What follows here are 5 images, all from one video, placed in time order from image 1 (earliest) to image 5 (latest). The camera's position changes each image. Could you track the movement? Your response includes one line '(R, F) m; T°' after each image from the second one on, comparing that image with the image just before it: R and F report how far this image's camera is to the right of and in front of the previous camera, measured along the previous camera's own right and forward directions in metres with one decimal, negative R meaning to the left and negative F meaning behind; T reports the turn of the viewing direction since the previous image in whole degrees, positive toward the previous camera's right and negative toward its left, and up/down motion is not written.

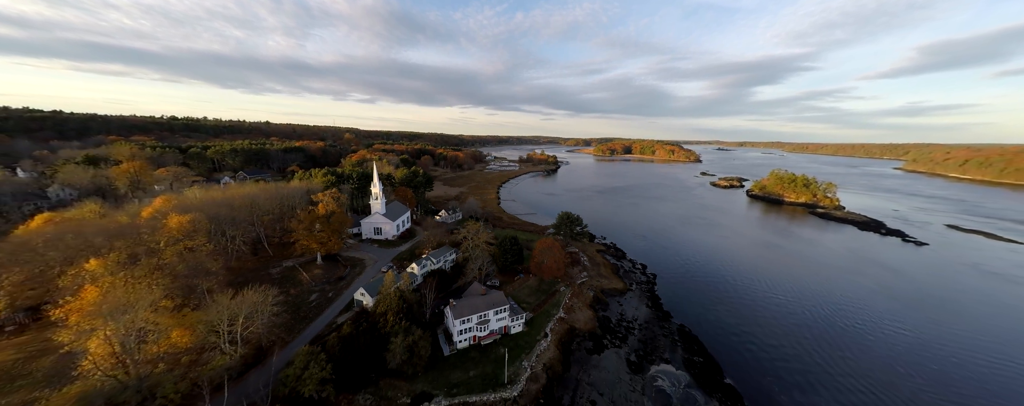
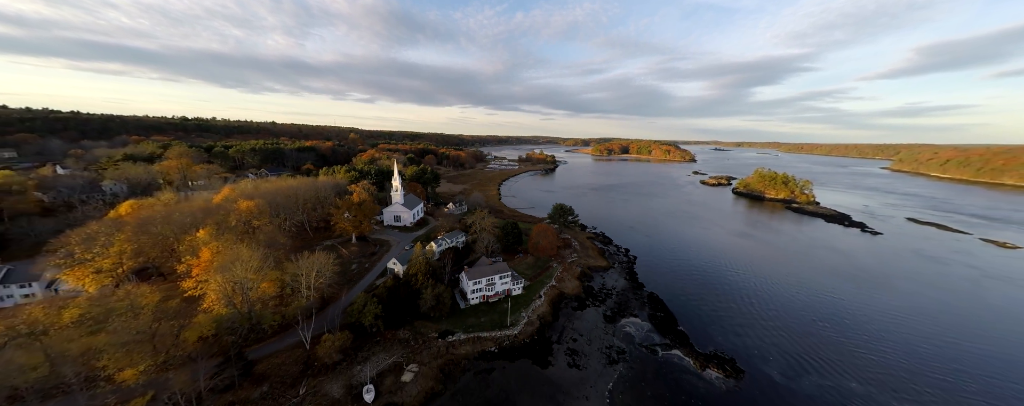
(-0.1, -3.6) m; 0°
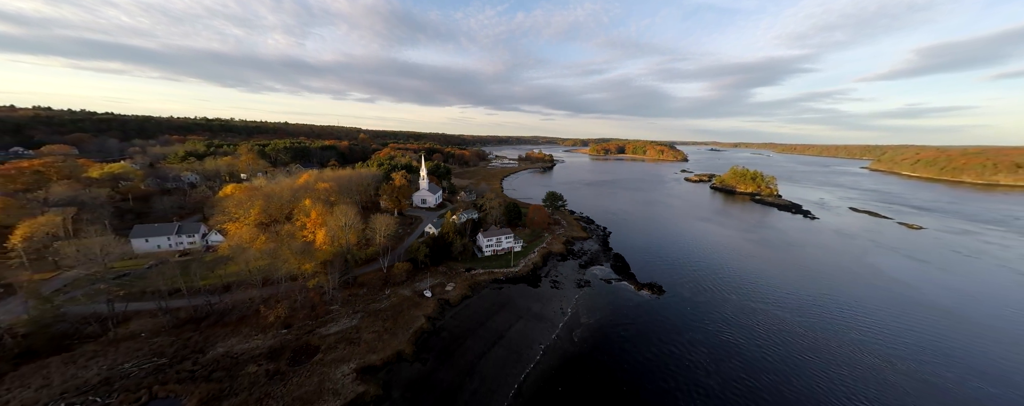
(-0.2, -7.1) m; 0°
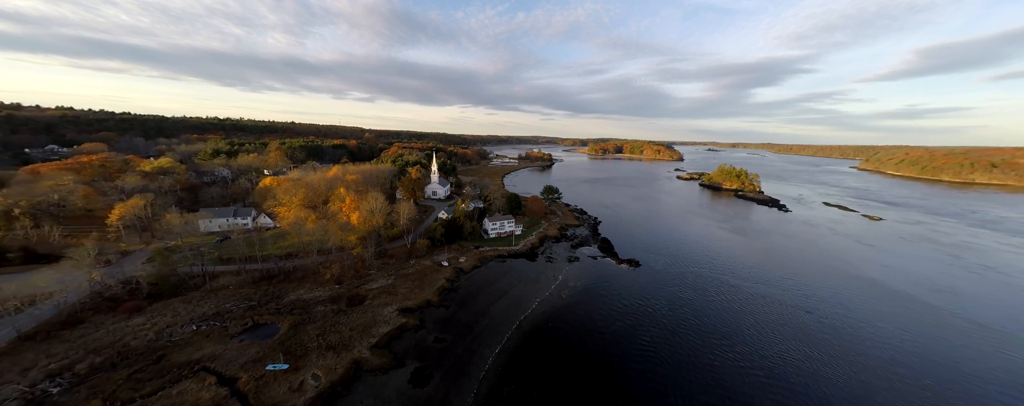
(-0.1, -4.1) m; 0°
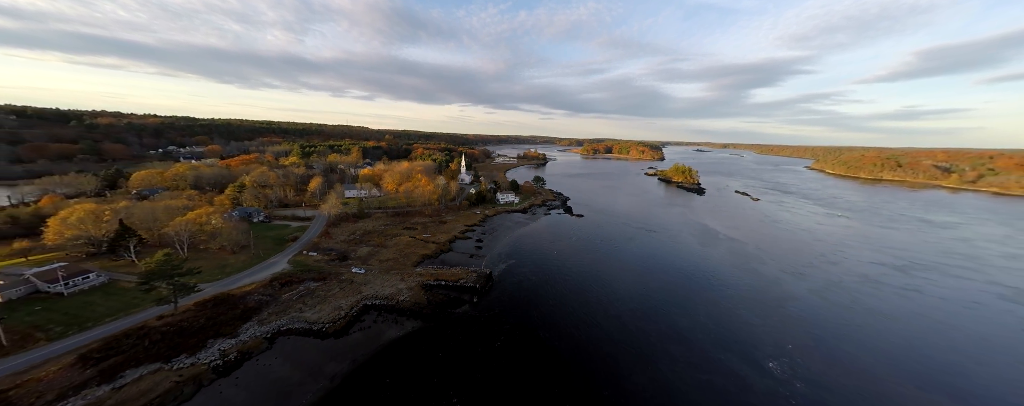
(-0.3, -20.8) m; 0°
